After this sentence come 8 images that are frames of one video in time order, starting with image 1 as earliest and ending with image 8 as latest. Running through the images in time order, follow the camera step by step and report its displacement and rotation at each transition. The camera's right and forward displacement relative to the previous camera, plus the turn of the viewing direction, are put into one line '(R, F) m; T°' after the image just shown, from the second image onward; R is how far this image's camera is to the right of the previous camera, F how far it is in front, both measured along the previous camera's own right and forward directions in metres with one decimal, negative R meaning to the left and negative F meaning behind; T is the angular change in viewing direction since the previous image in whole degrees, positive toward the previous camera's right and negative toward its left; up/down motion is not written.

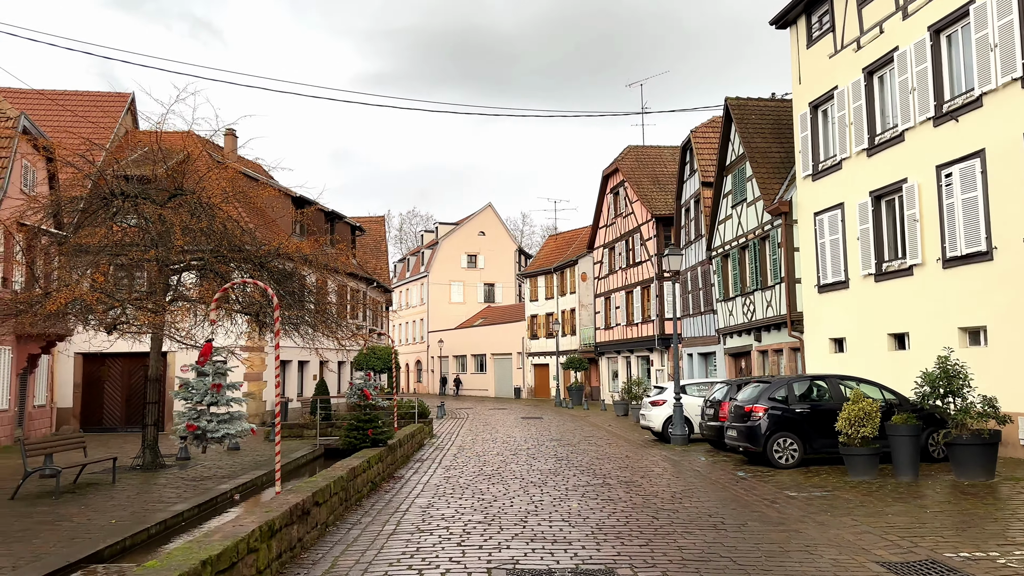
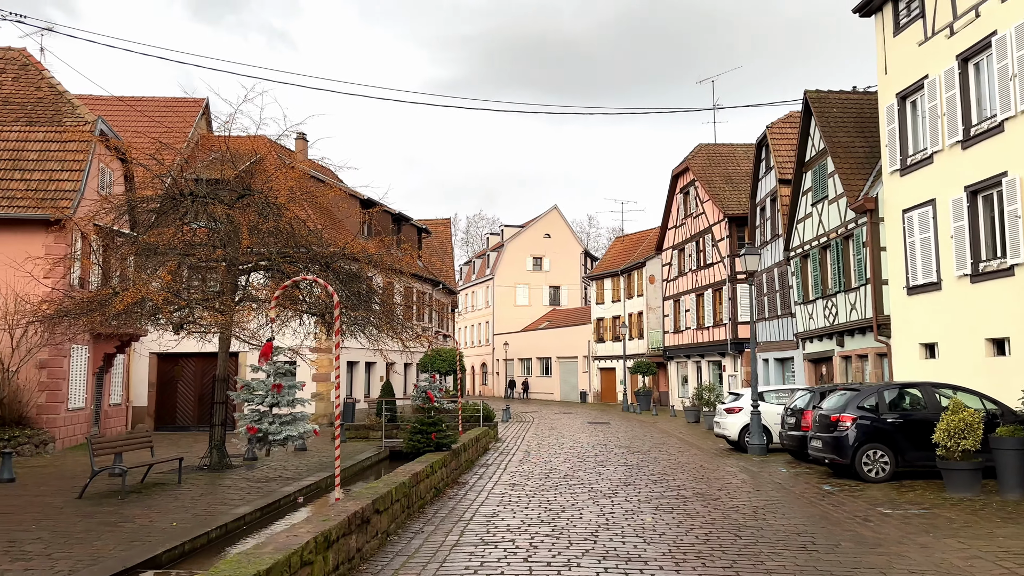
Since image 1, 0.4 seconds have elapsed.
(-0.1, +0.5) m; -5°
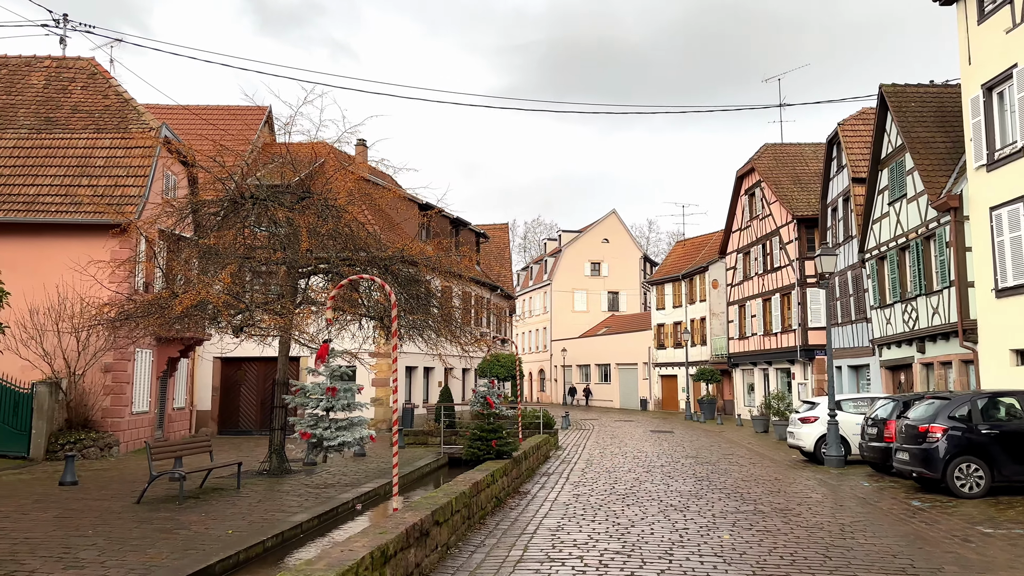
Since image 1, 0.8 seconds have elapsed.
(-0.1, +0.5) m; -4°
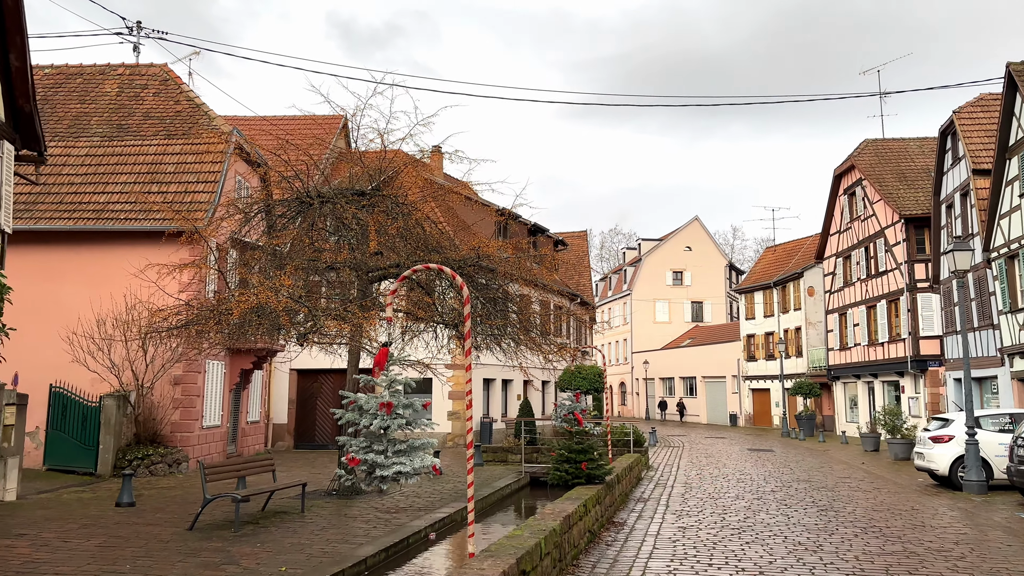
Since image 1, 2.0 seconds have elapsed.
(-0.2, +1.3) m; -6°
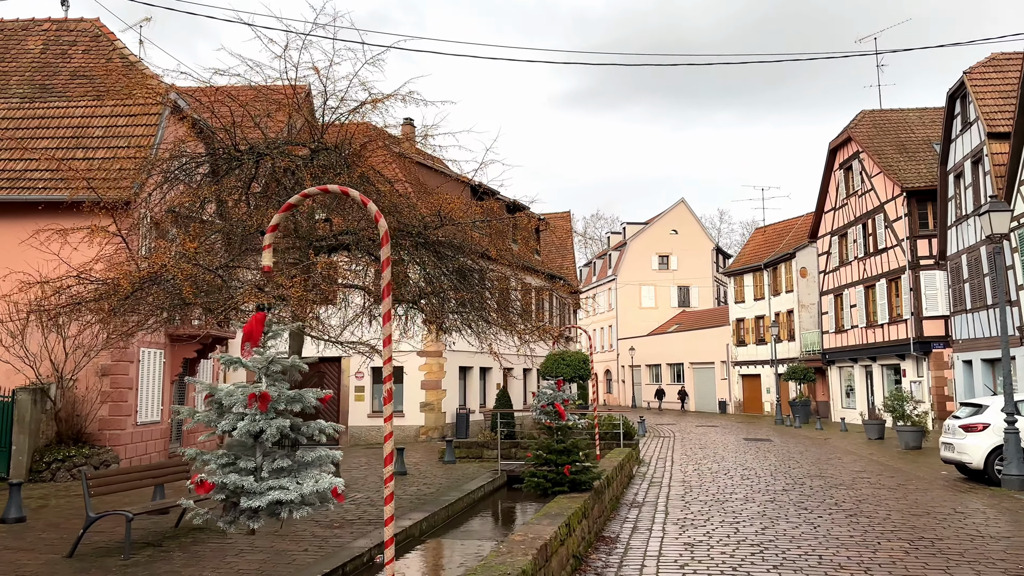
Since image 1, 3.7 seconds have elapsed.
(+0.2, +1.9) m; +1°
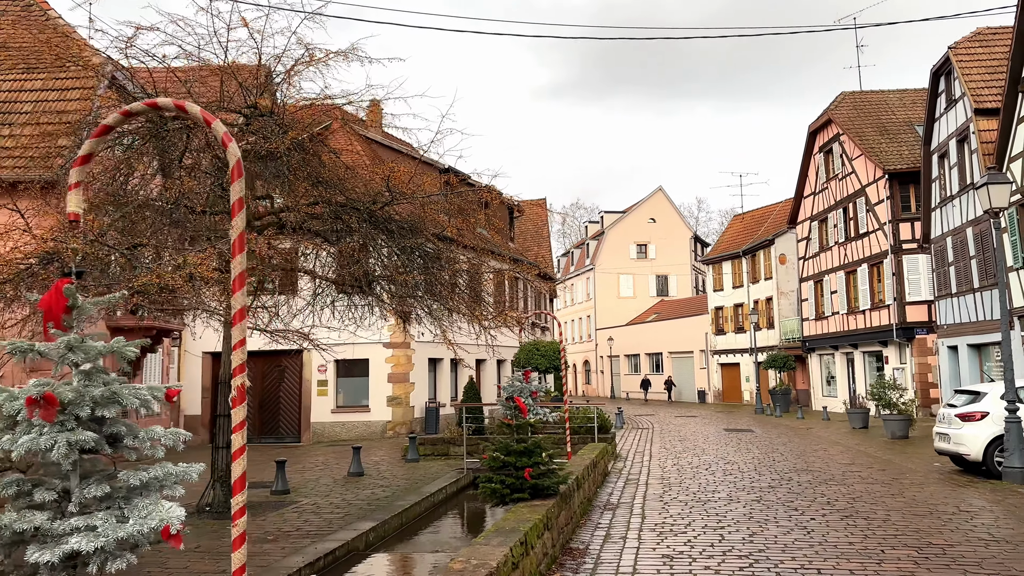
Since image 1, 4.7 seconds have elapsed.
(+0.2, +1.0) m; +1°
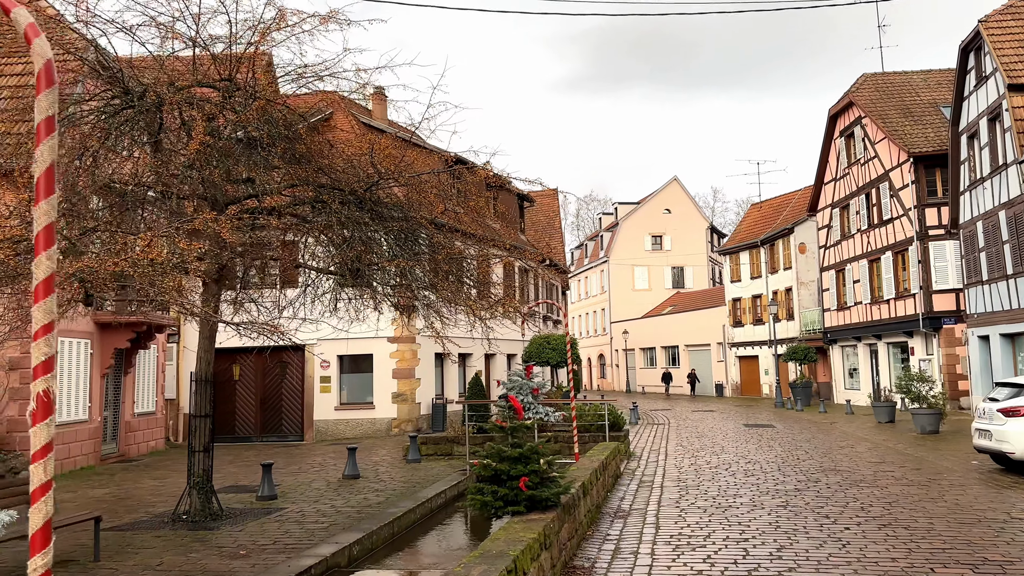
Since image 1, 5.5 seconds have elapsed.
(+0.2, +0.8) m; -1°
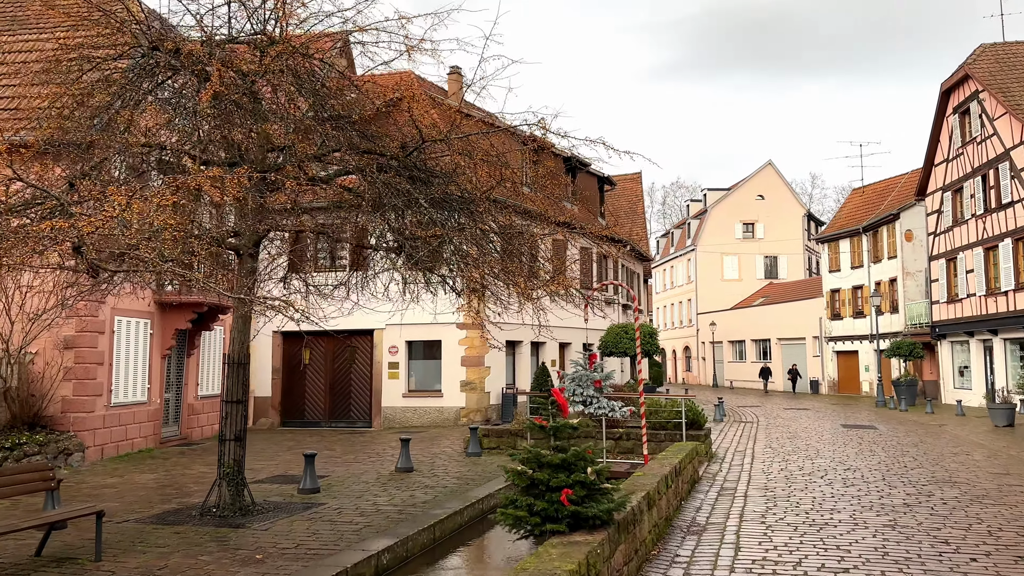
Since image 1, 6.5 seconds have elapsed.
(+0.3, +1.1) m; -6°
